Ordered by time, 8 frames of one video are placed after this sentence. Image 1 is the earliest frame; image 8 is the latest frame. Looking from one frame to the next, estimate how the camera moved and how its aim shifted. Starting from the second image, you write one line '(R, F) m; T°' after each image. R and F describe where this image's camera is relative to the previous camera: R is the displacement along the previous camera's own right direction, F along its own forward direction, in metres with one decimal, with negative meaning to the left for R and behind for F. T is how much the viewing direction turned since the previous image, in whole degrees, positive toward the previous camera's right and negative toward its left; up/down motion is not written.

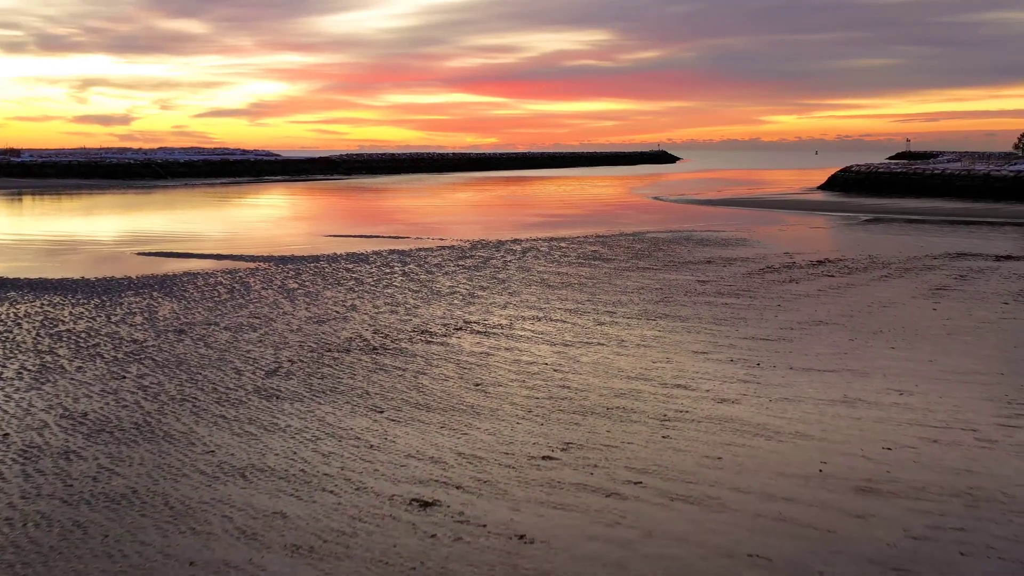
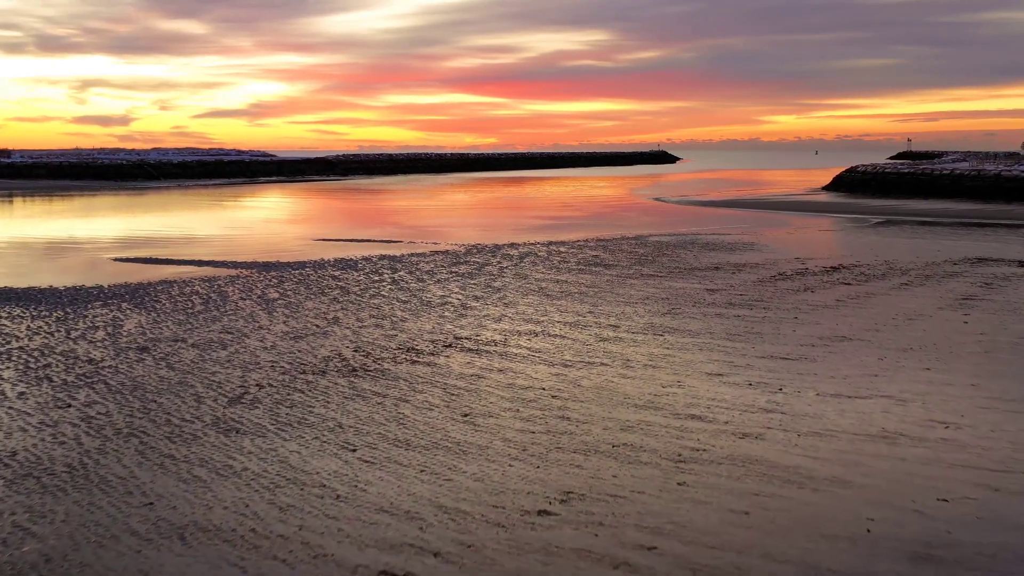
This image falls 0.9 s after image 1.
(0.0, +0.8) m; 0°
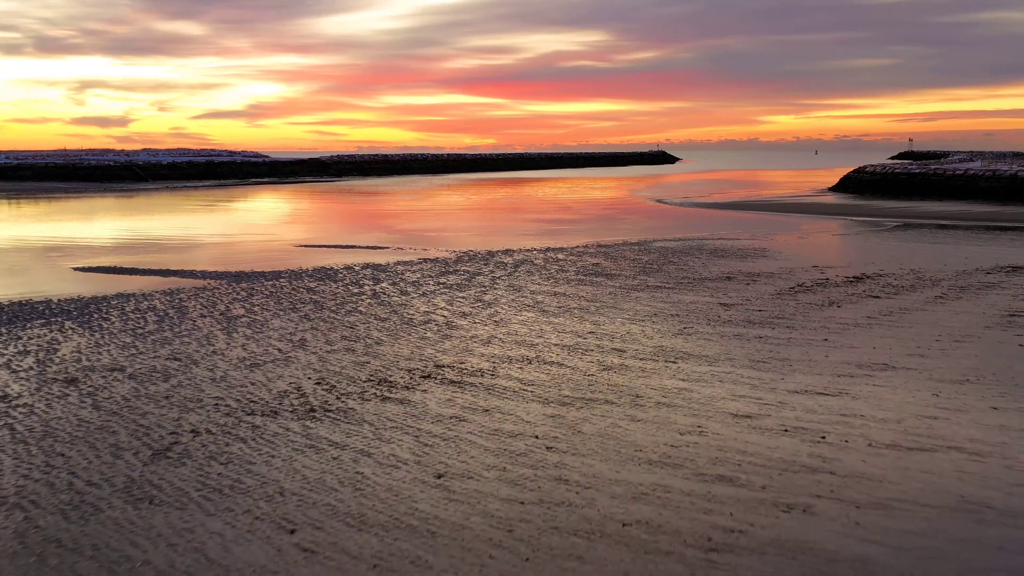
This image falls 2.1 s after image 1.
(+0.1, +1.1) m; 0°
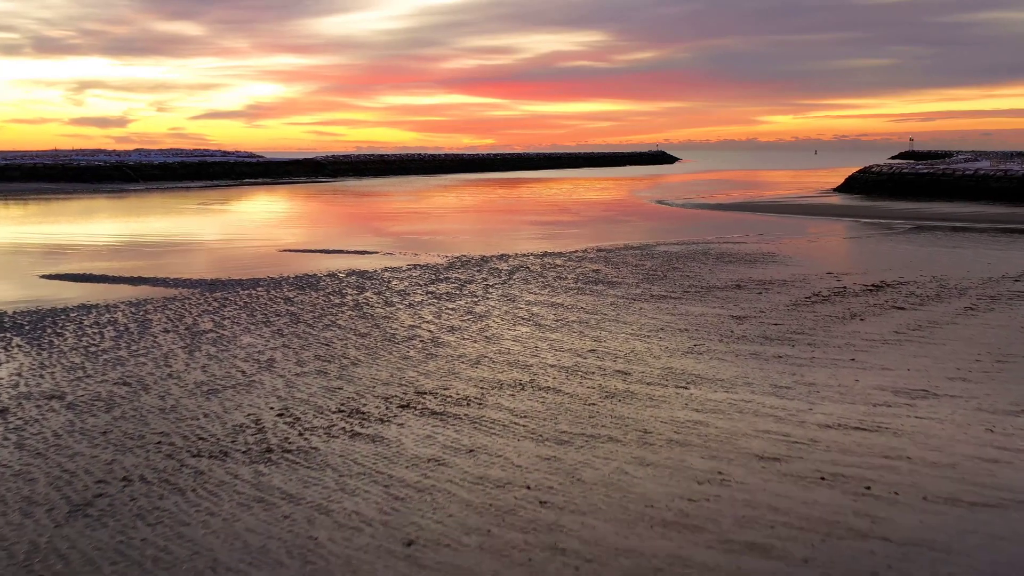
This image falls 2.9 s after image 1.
(+0.1, +0.8) m; 0°
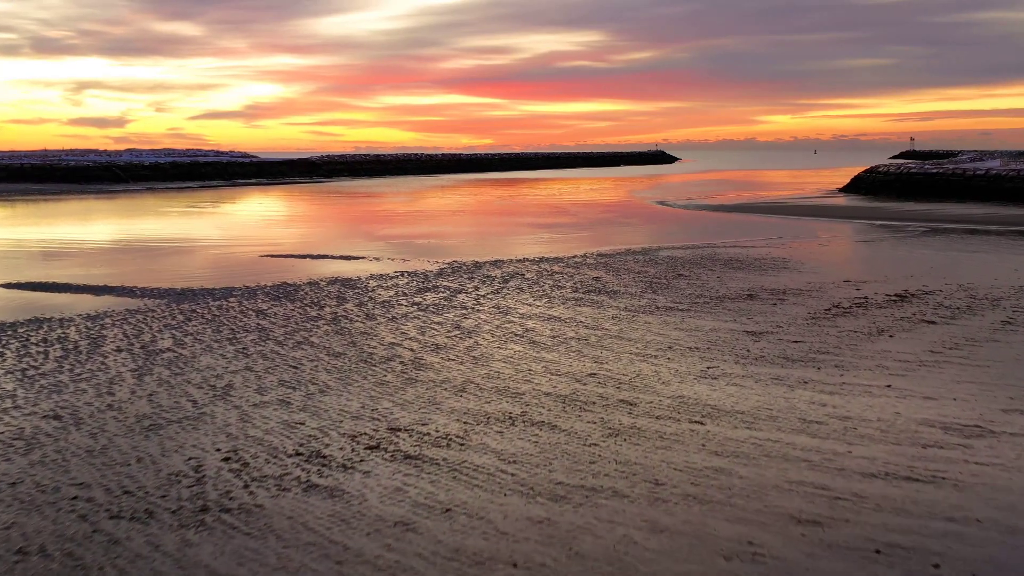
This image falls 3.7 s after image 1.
(+0.1, +0.9) m; 0°
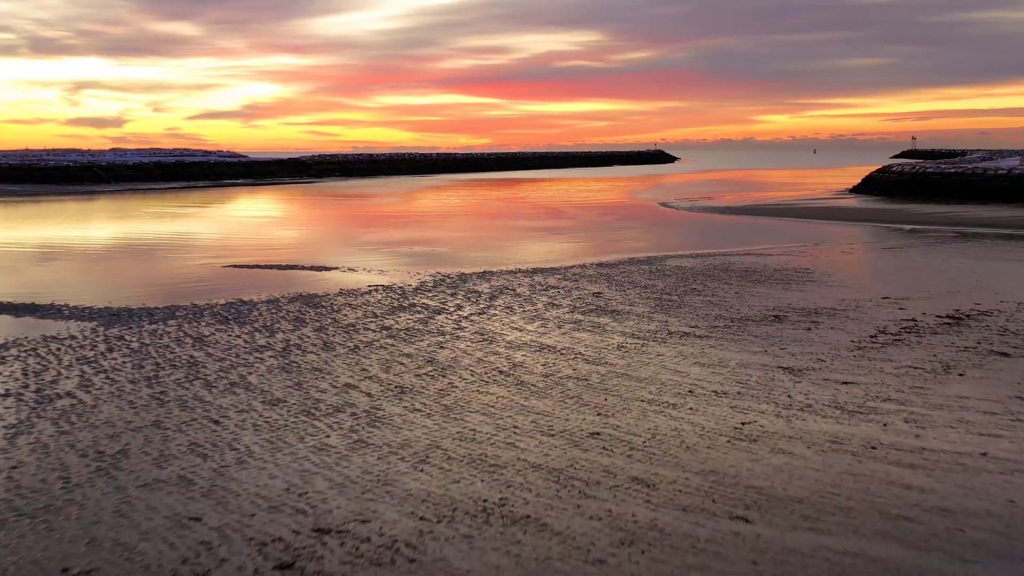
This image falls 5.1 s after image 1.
(+0.1, +1.6) m; 0°
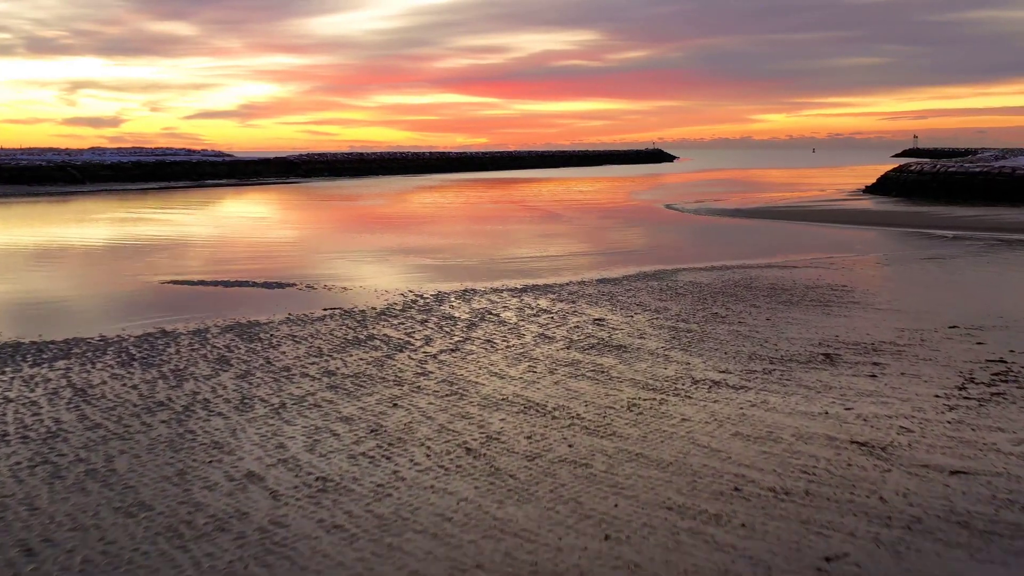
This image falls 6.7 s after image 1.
(+0.1, +1.9) m; 0°
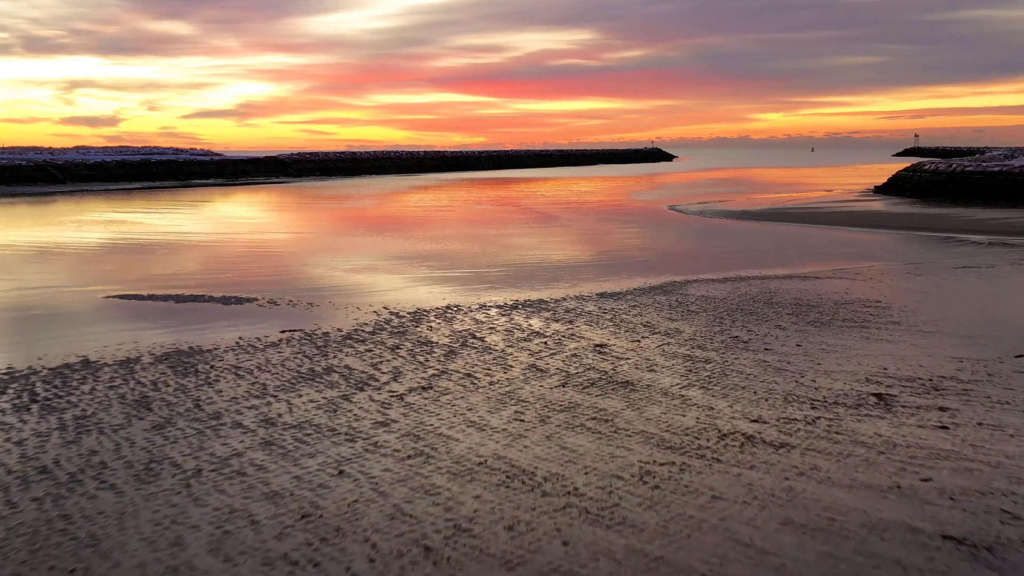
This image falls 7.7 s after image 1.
(+0.1, +1.3) m; 0°
